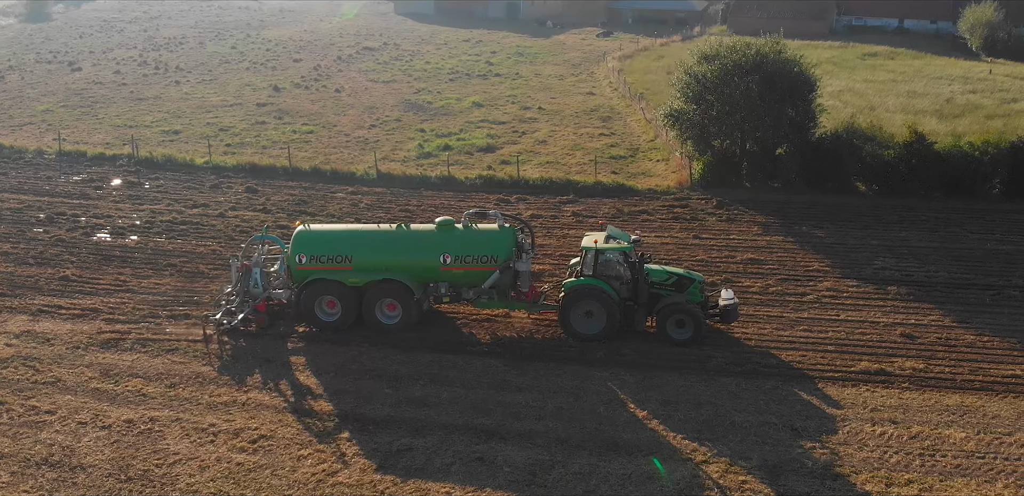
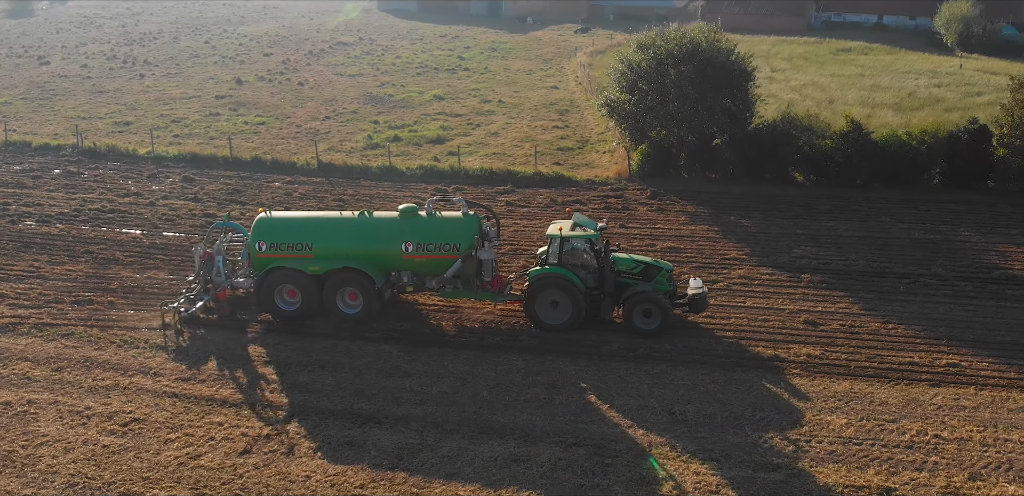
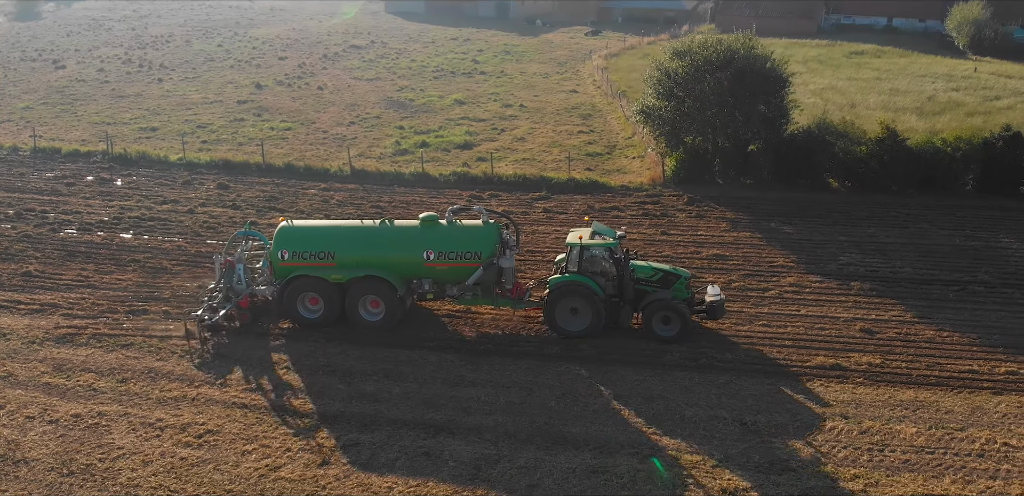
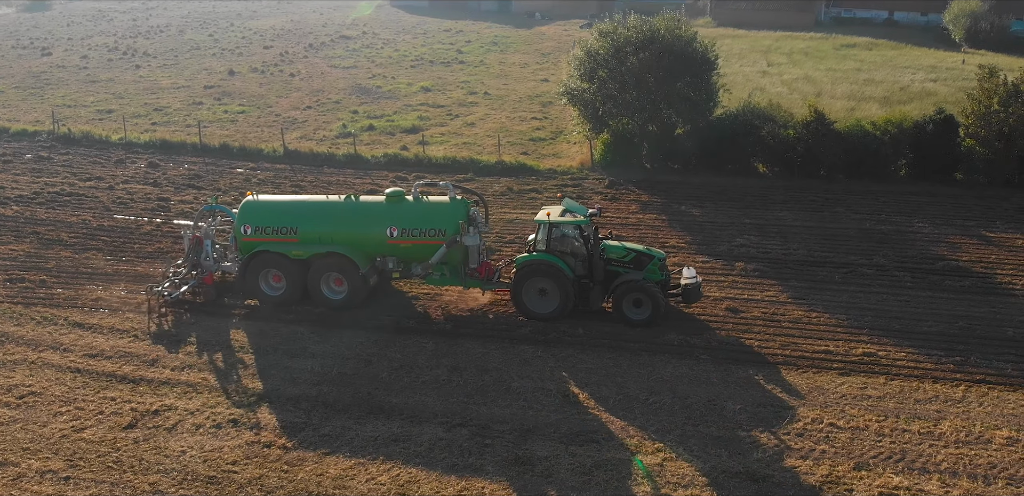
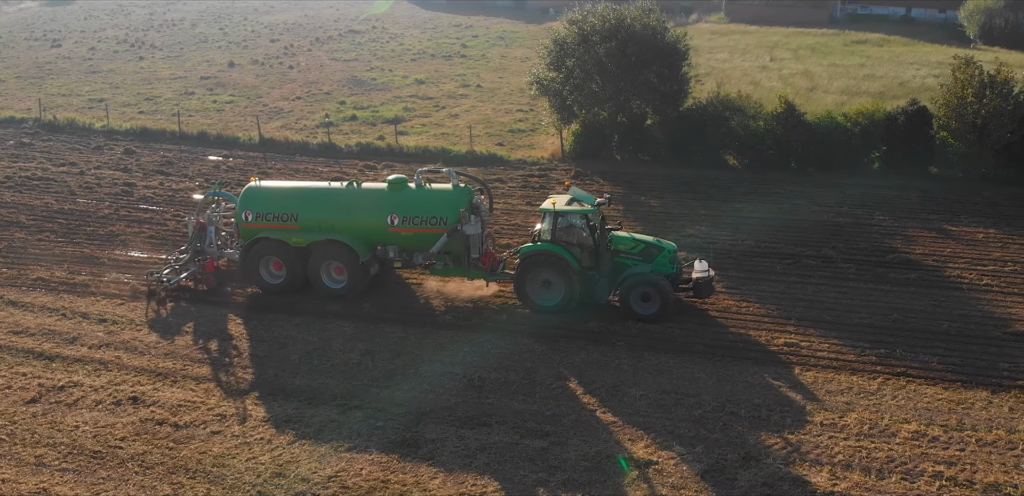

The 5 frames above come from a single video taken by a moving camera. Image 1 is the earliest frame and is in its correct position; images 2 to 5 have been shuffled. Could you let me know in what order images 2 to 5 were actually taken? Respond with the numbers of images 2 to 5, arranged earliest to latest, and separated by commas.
3, 2, 4, 5
